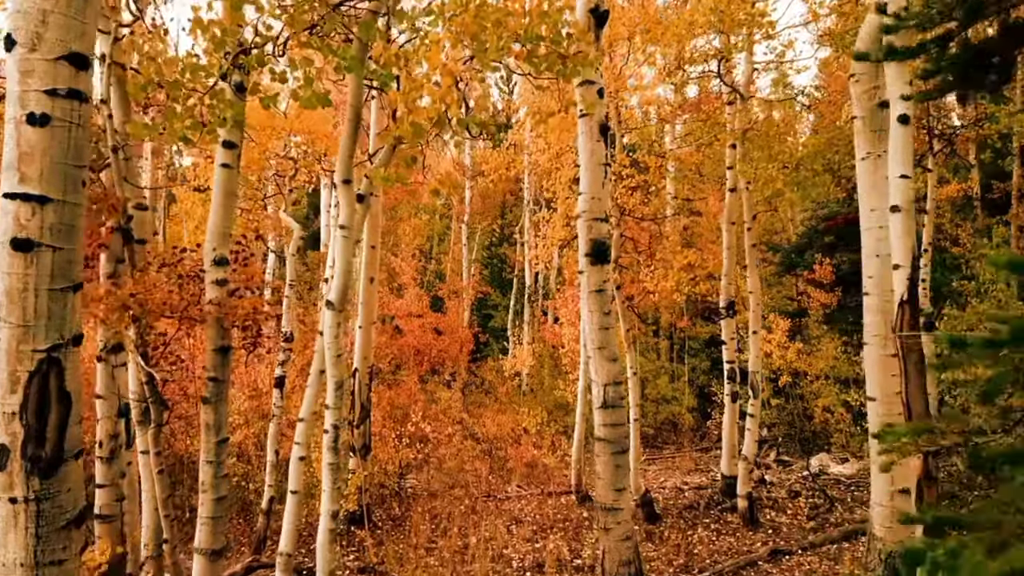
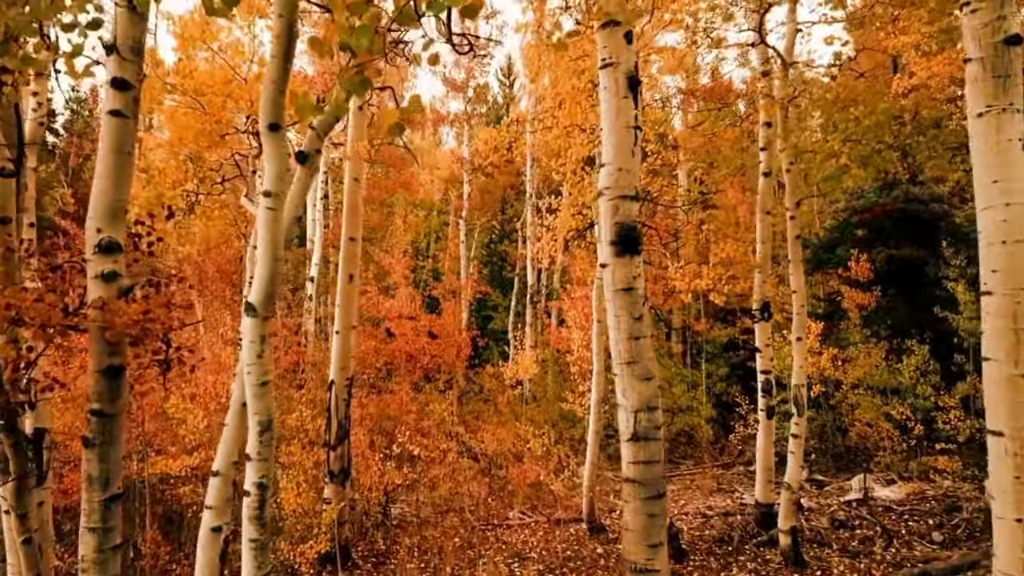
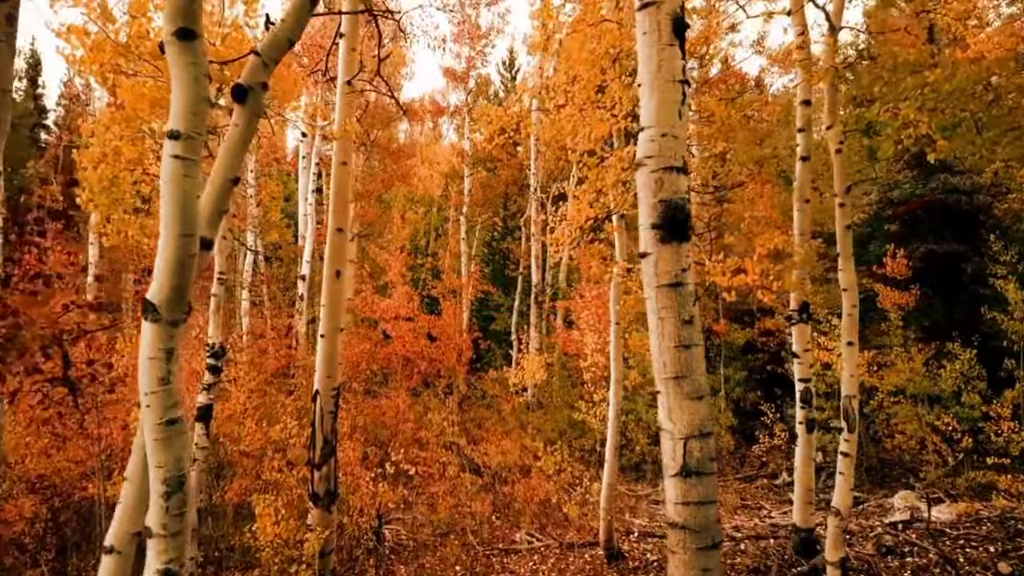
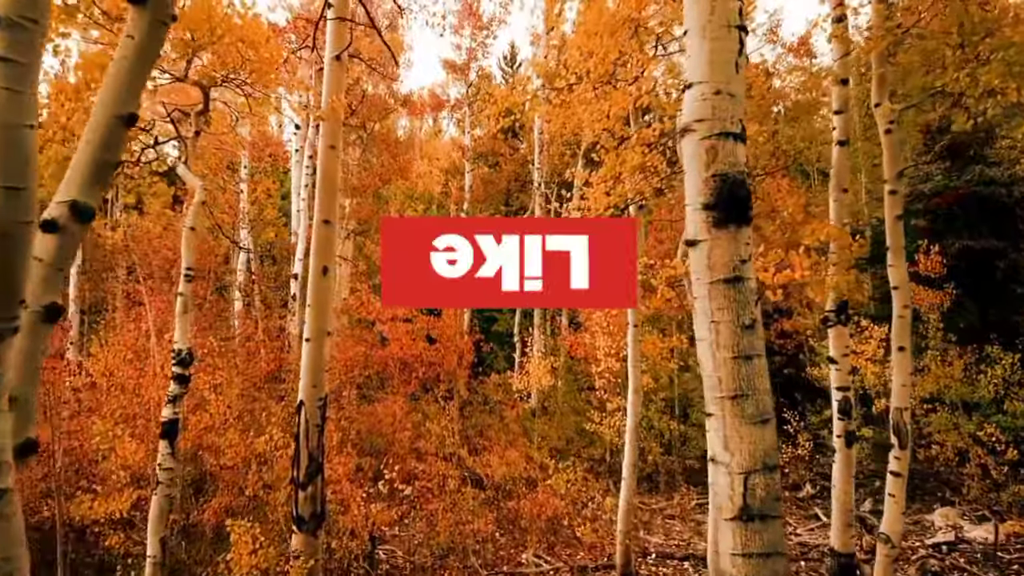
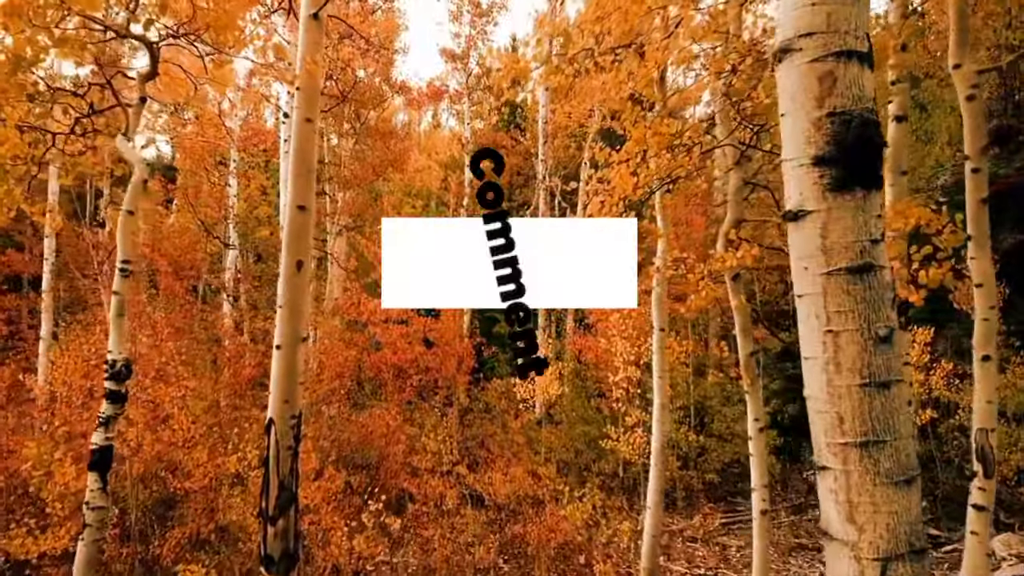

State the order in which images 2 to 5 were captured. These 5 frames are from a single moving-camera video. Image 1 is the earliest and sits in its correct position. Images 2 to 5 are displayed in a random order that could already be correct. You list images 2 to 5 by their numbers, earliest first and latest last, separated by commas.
2, 3, 4, 5
